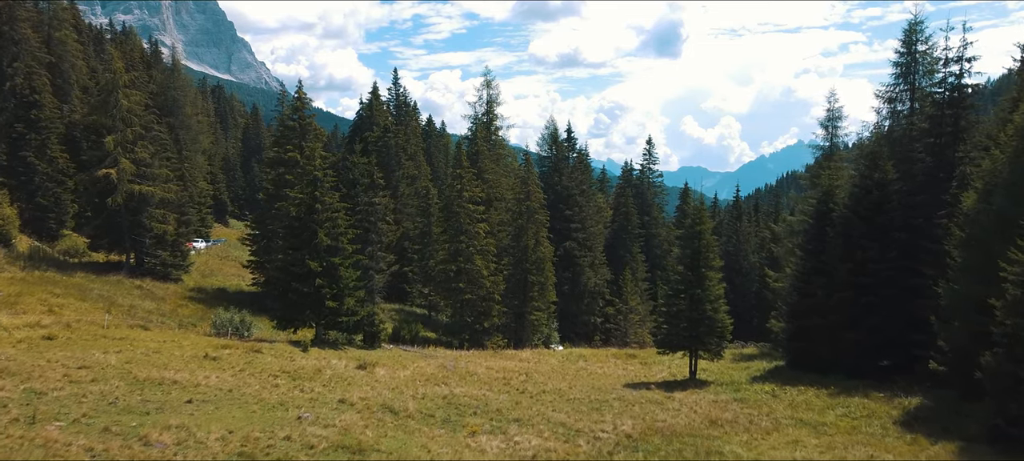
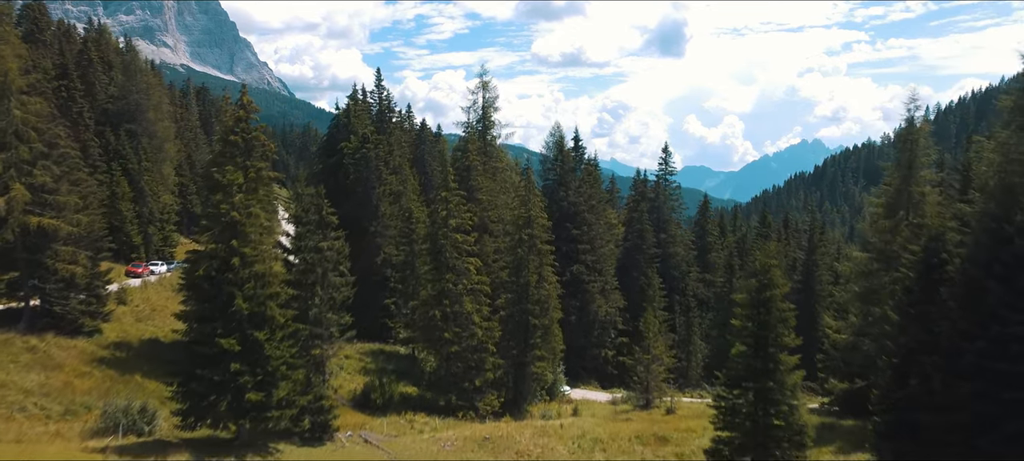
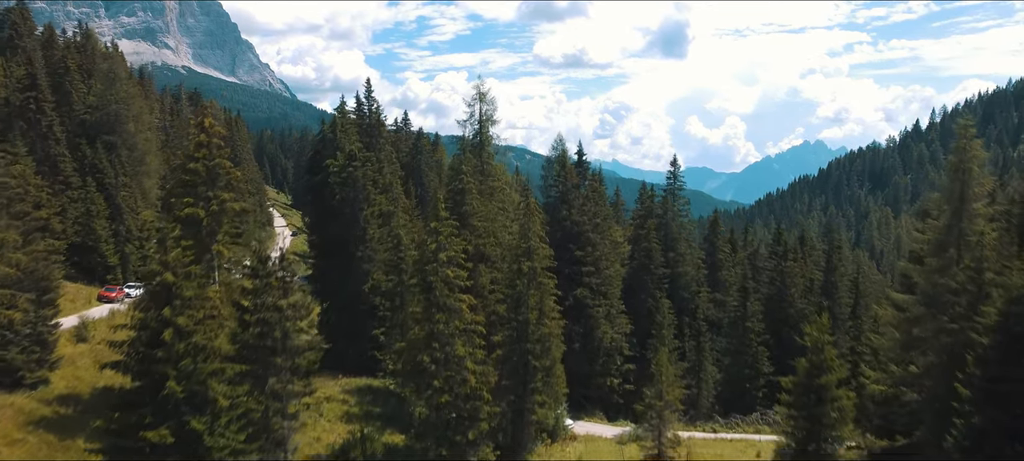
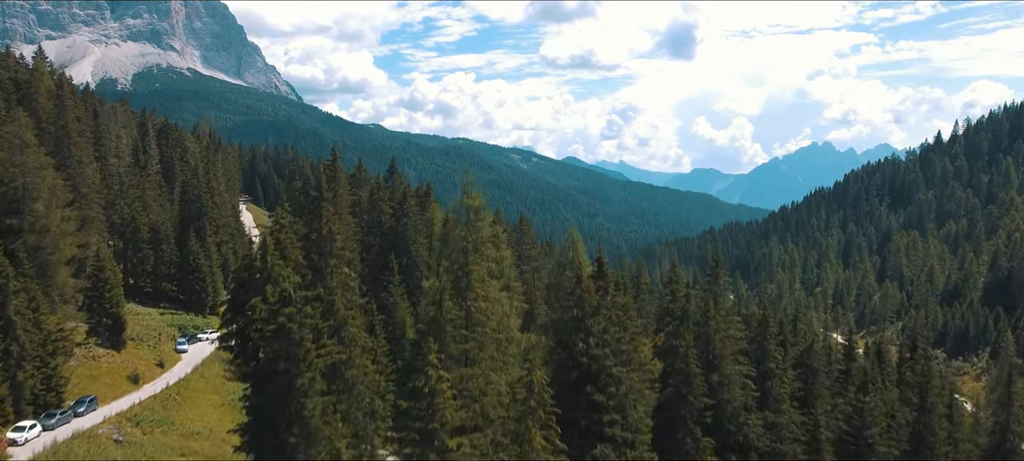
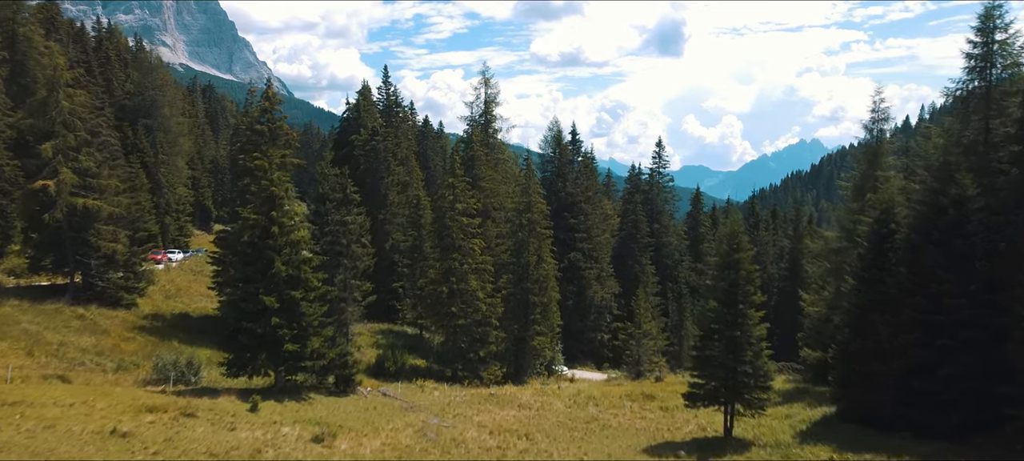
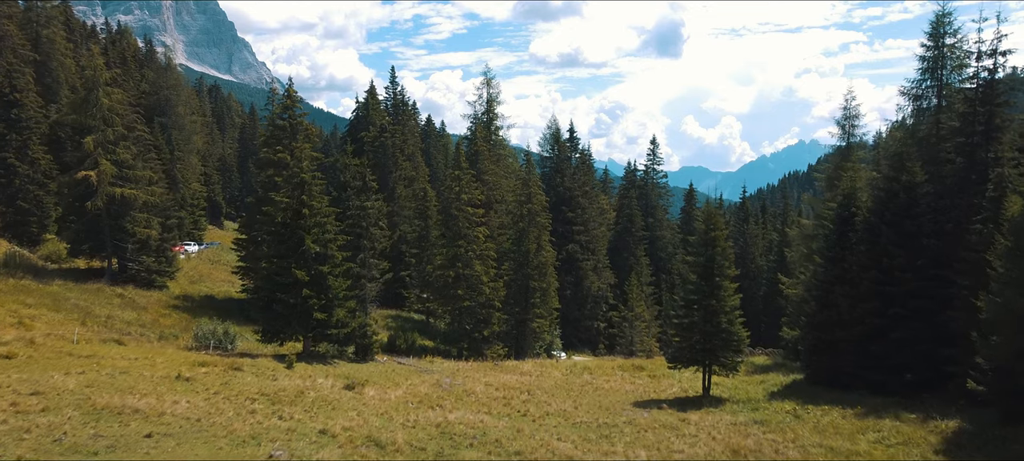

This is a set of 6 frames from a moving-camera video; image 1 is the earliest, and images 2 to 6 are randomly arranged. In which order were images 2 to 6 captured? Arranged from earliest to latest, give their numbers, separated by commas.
6, 5, 2, 3, 4
